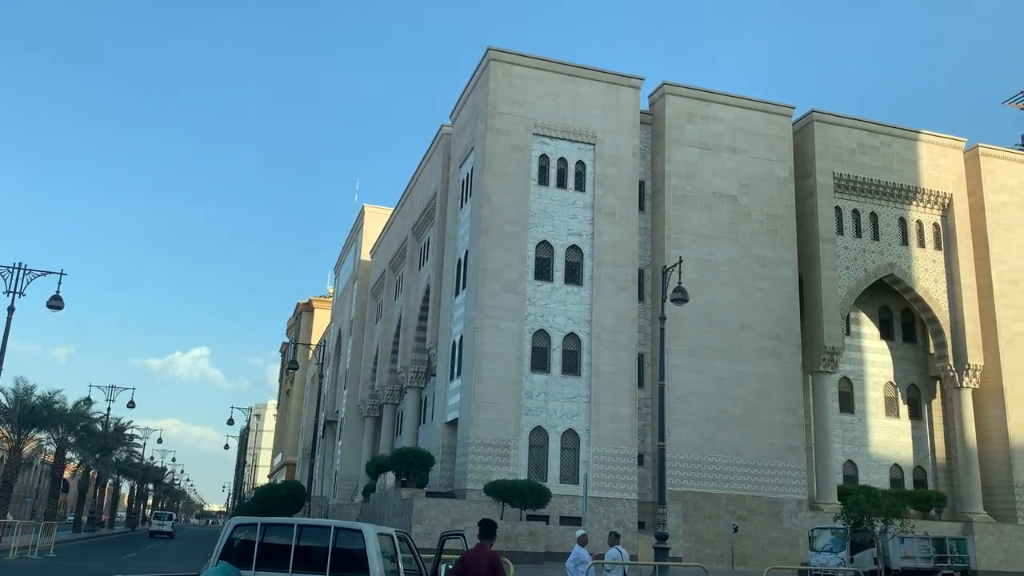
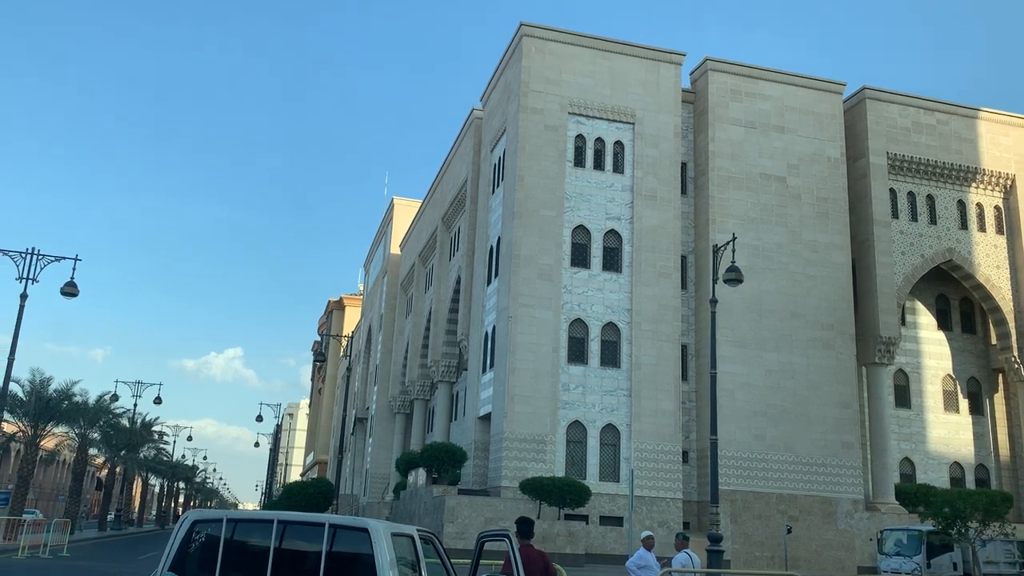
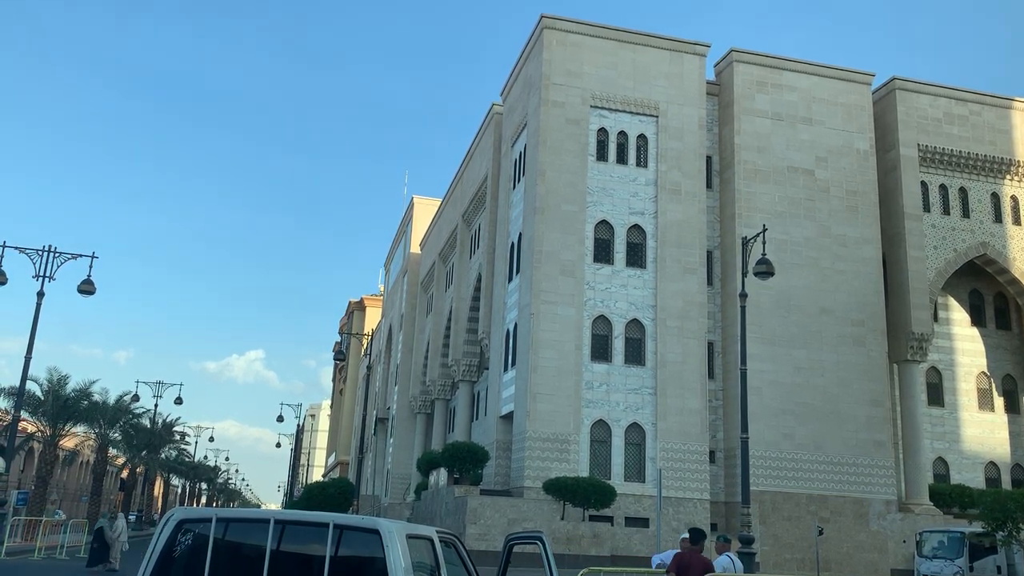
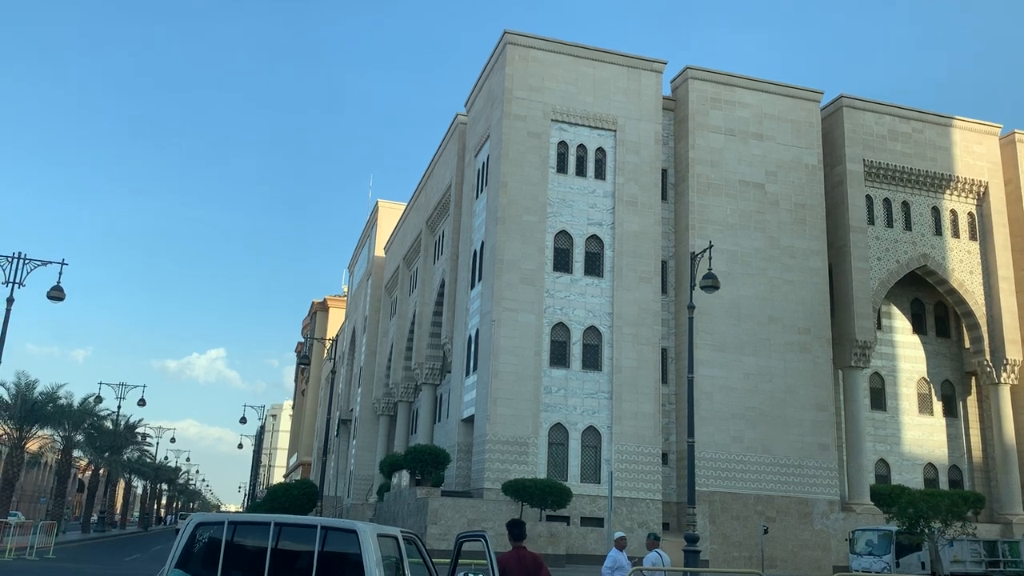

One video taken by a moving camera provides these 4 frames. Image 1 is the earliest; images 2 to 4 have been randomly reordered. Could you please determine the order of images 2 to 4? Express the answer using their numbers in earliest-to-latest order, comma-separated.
4, 2, 3
